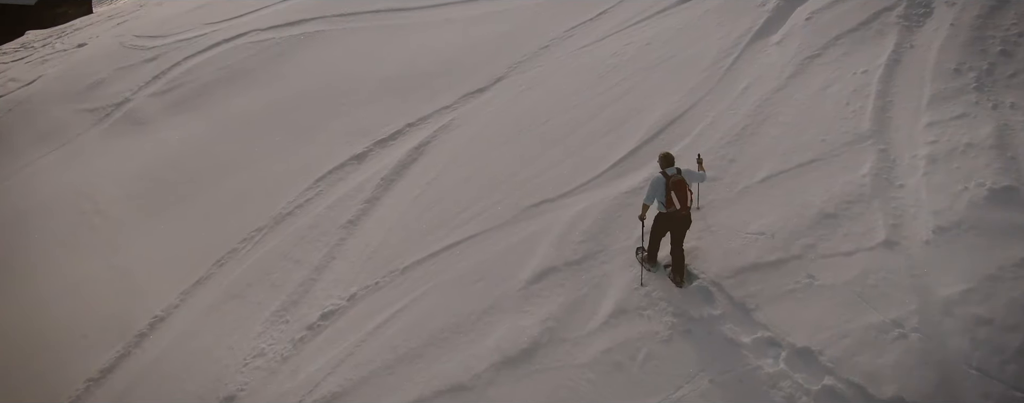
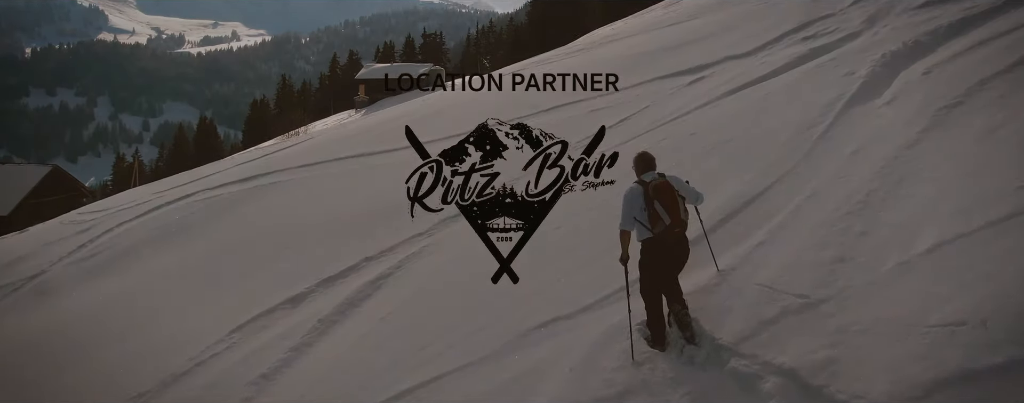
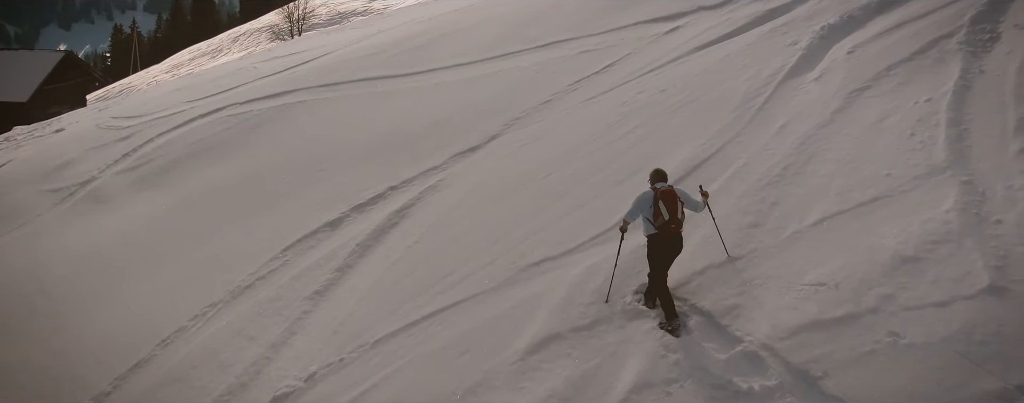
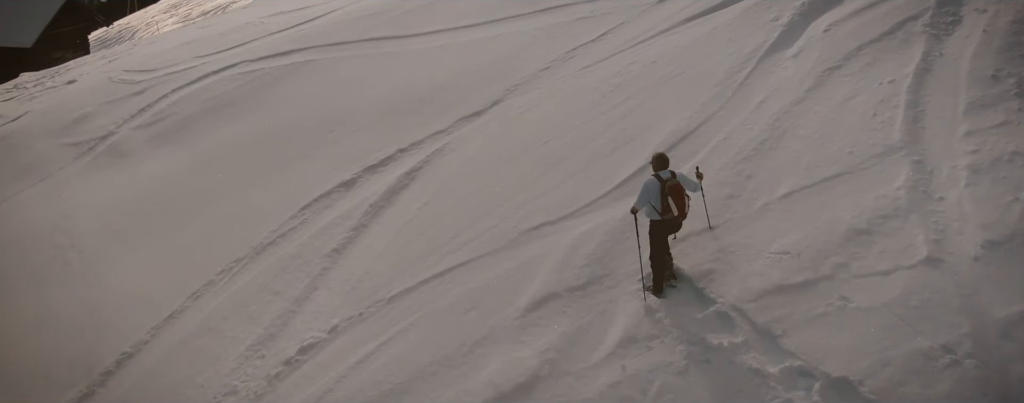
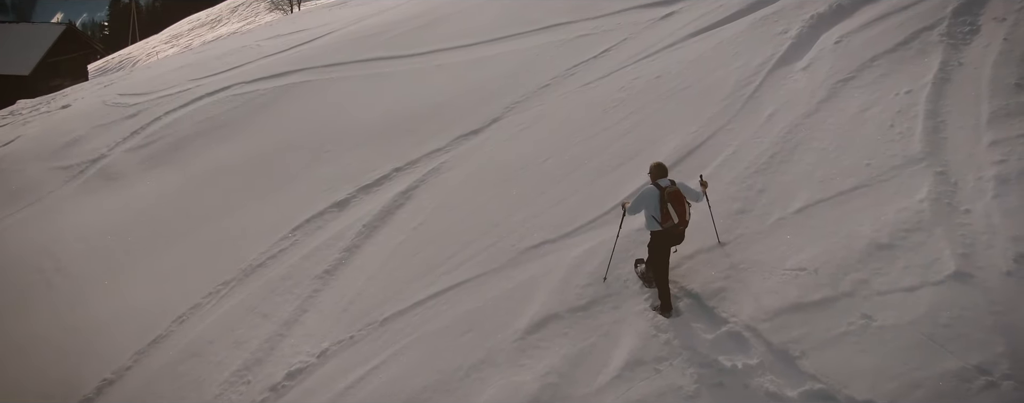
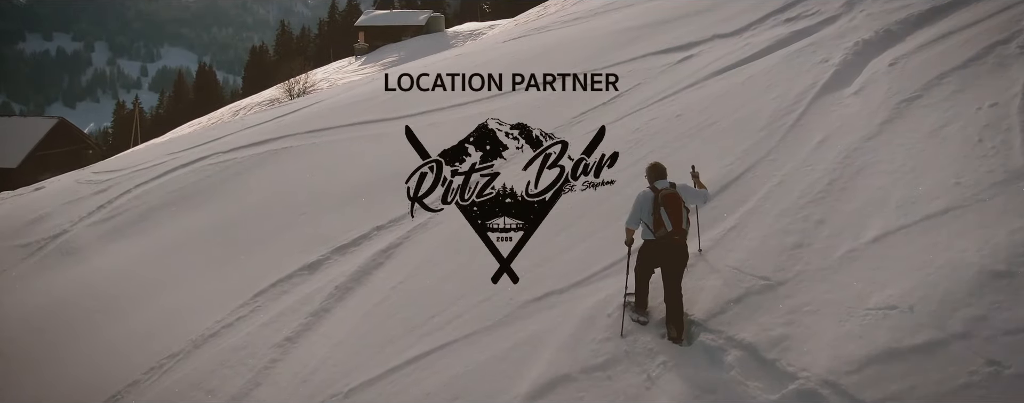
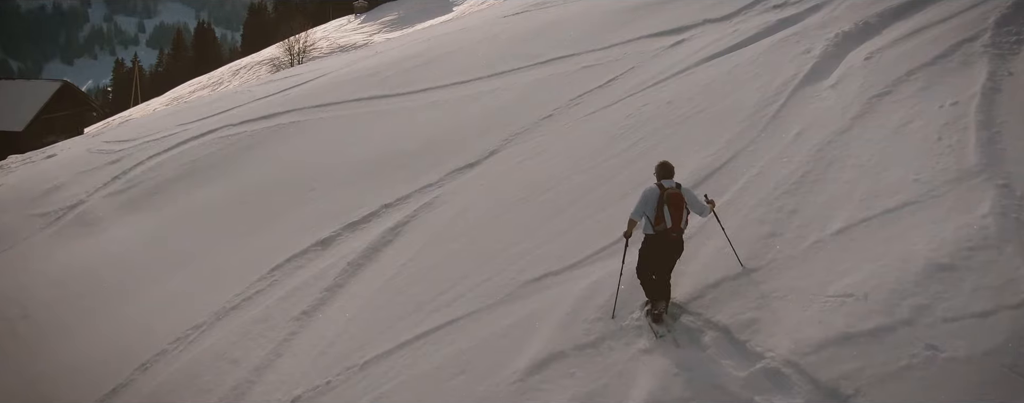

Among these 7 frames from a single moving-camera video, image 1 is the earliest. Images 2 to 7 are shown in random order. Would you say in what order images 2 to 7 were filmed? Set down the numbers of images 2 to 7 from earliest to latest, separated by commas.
4, 5, 3, 7, 6, 2
